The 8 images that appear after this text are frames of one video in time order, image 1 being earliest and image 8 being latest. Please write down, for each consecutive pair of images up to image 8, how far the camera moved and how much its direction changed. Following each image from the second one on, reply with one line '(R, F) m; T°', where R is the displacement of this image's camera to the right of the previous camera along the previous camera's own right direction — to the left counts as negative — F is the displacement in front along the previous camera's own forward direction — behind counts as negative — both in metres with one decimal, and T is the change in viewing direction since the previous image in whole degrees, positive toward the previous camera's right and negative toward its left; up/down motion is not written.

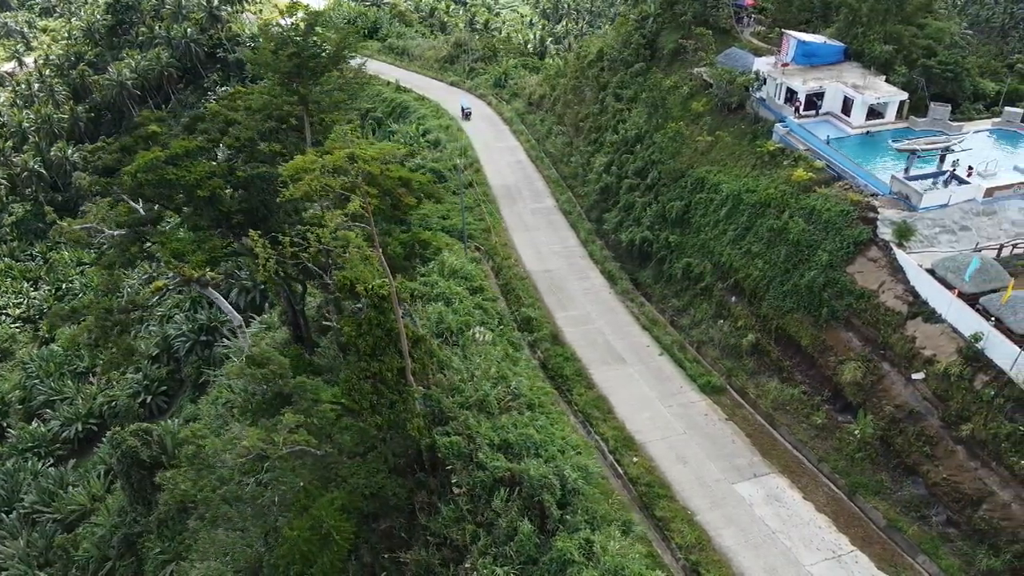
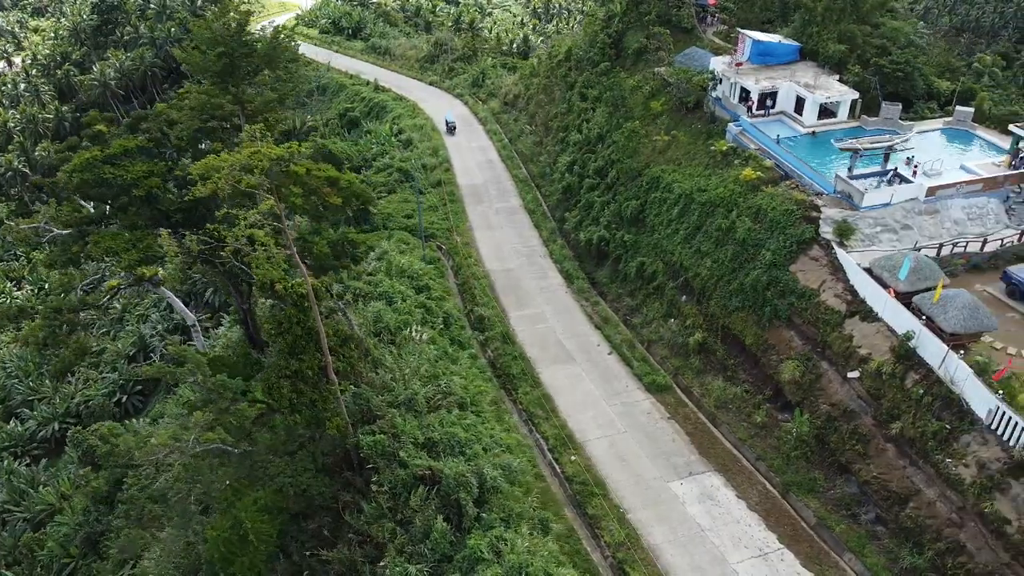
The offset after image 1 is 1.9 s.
(+1.3, -0.1) m; 0°
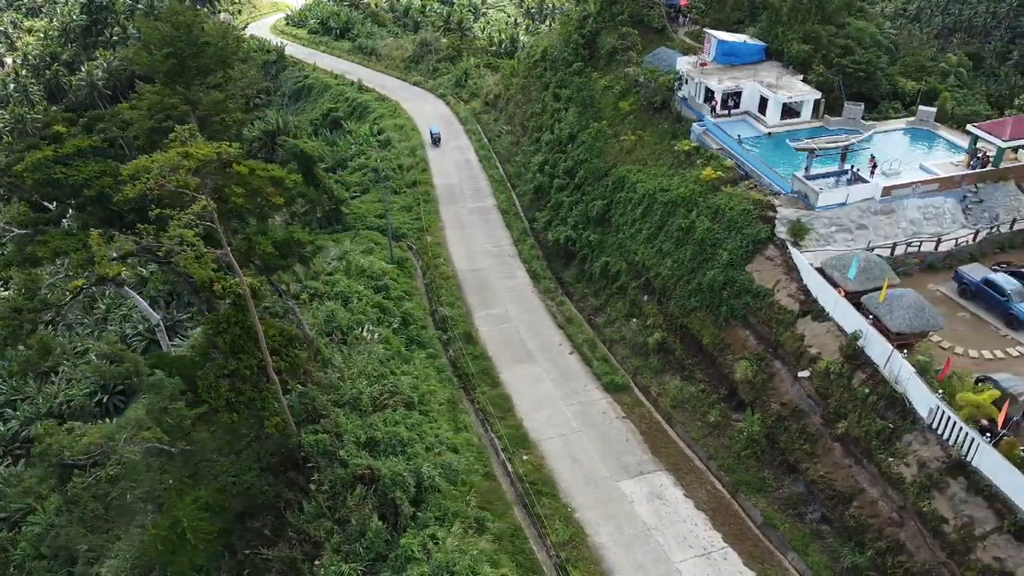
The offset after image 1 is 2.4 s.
(+1.0, 0.0) m; 0°
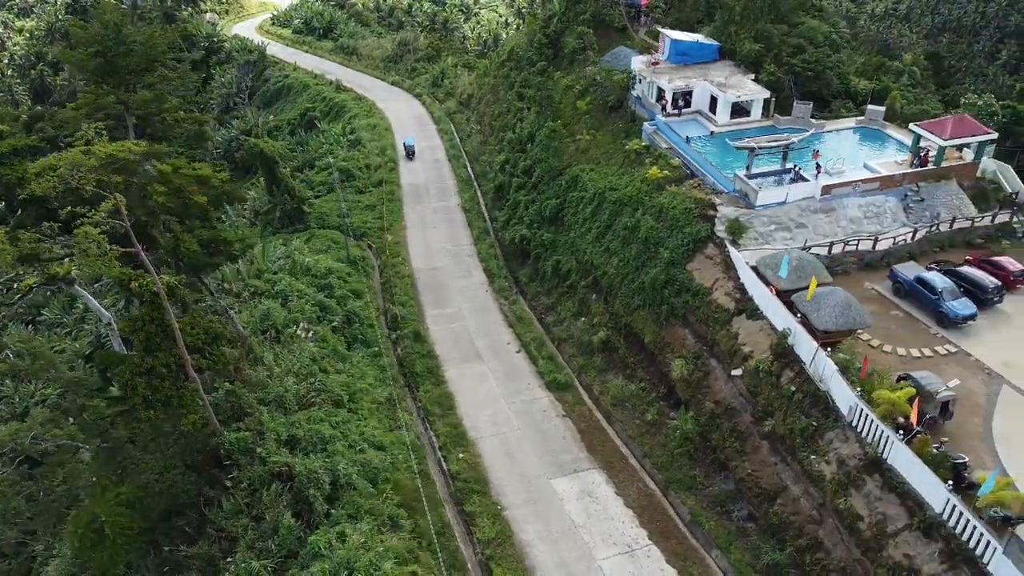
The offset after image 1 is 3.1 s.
(+1.3, -0.1) m; 0°
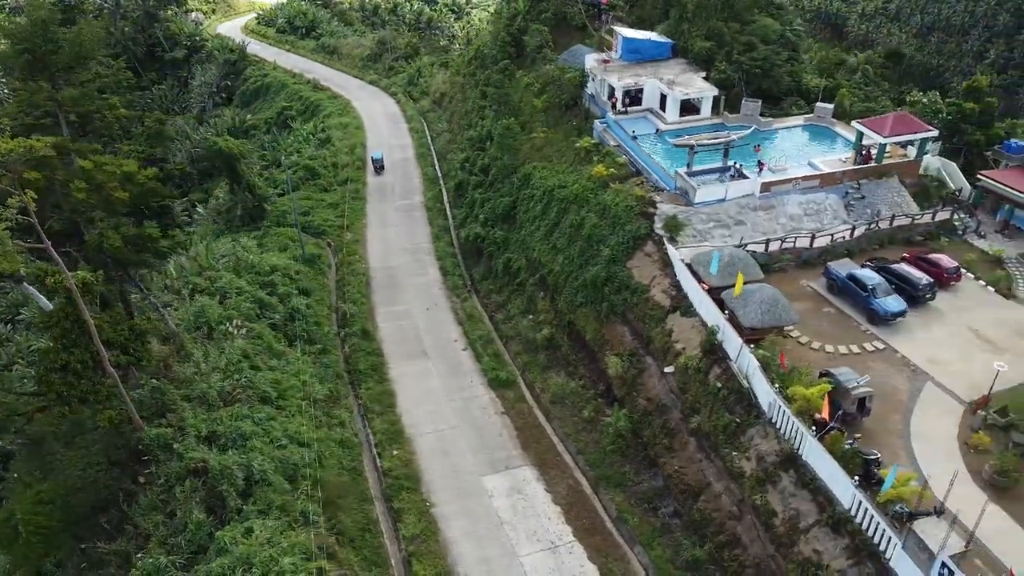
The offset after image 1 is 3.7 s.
(+1.4, 0.0) m; 0°
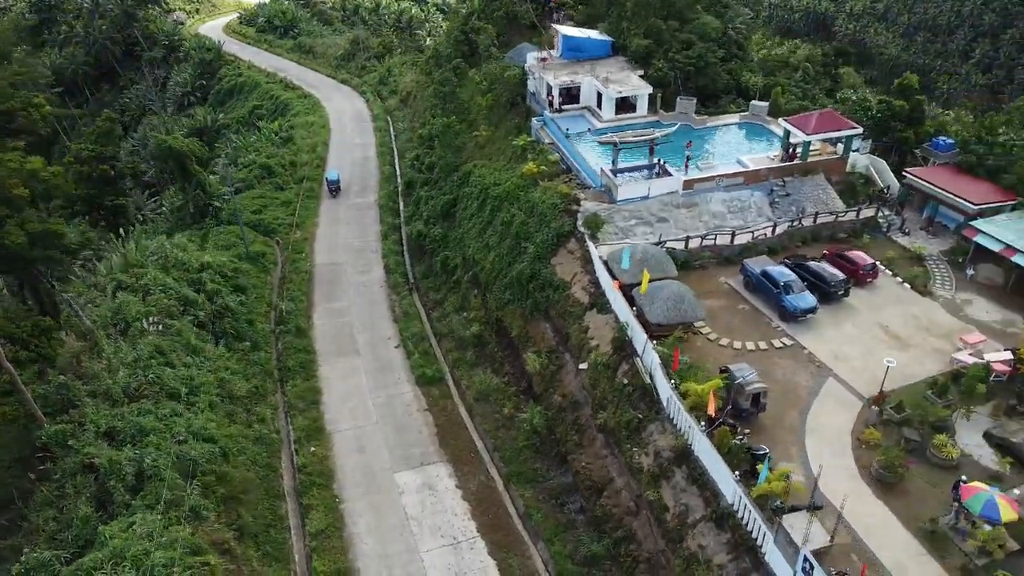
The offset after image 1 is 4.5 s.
(+1.7, -0.1) m; 0°
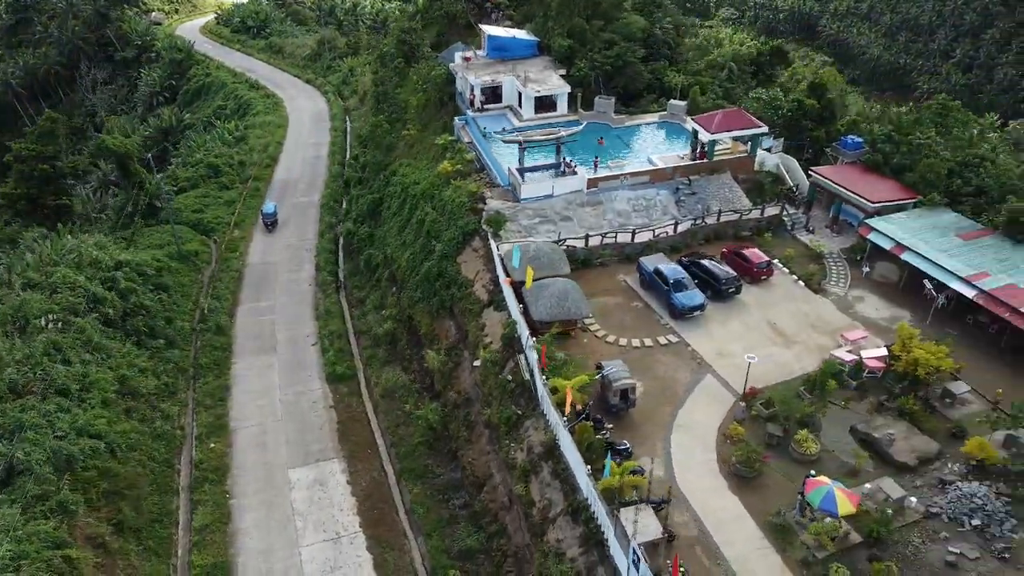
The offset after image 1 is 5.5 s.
(+2.2, -0.2) m; 0°
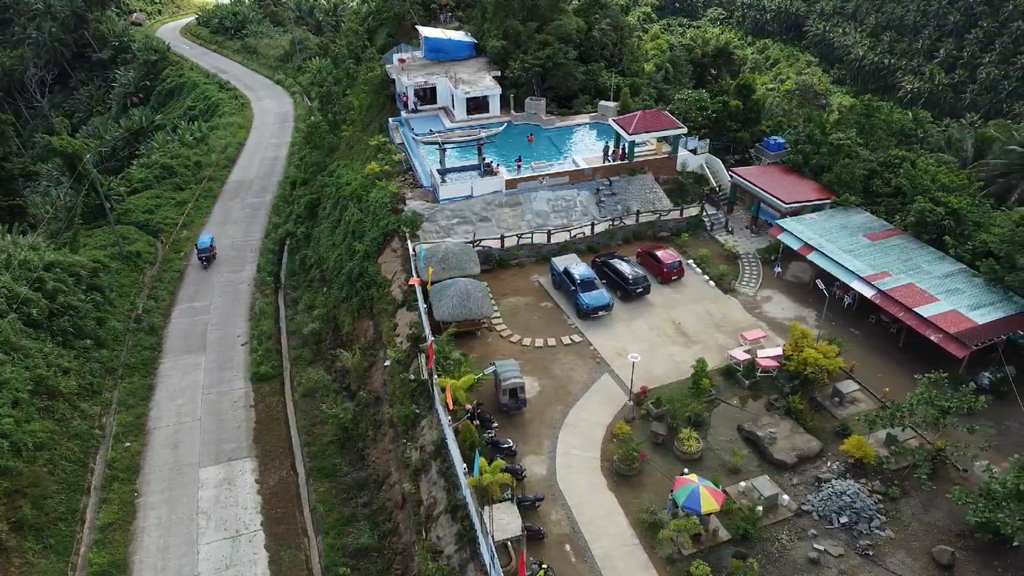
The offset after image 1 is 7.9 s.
(+1.9, -0.2) m; 0°
